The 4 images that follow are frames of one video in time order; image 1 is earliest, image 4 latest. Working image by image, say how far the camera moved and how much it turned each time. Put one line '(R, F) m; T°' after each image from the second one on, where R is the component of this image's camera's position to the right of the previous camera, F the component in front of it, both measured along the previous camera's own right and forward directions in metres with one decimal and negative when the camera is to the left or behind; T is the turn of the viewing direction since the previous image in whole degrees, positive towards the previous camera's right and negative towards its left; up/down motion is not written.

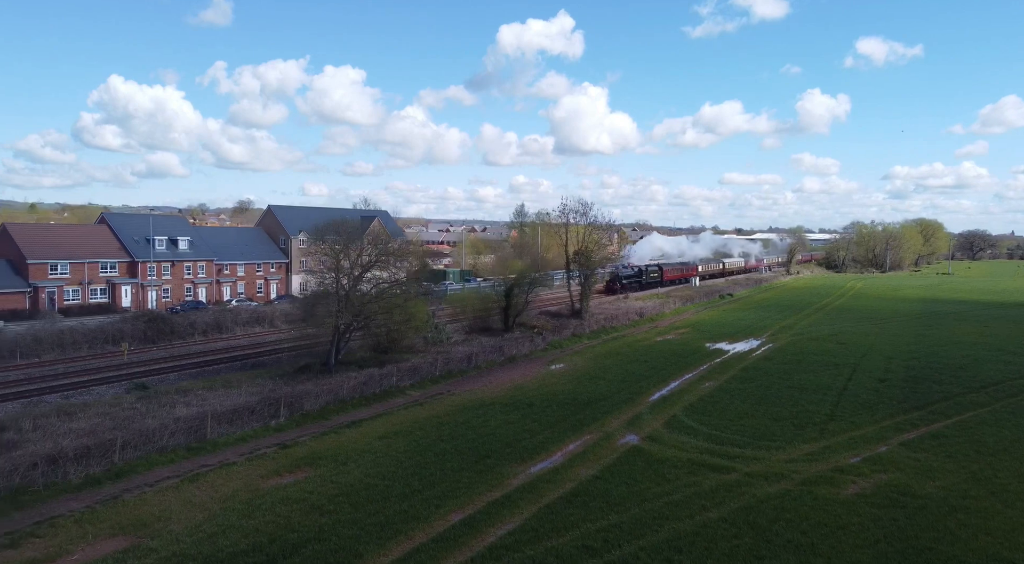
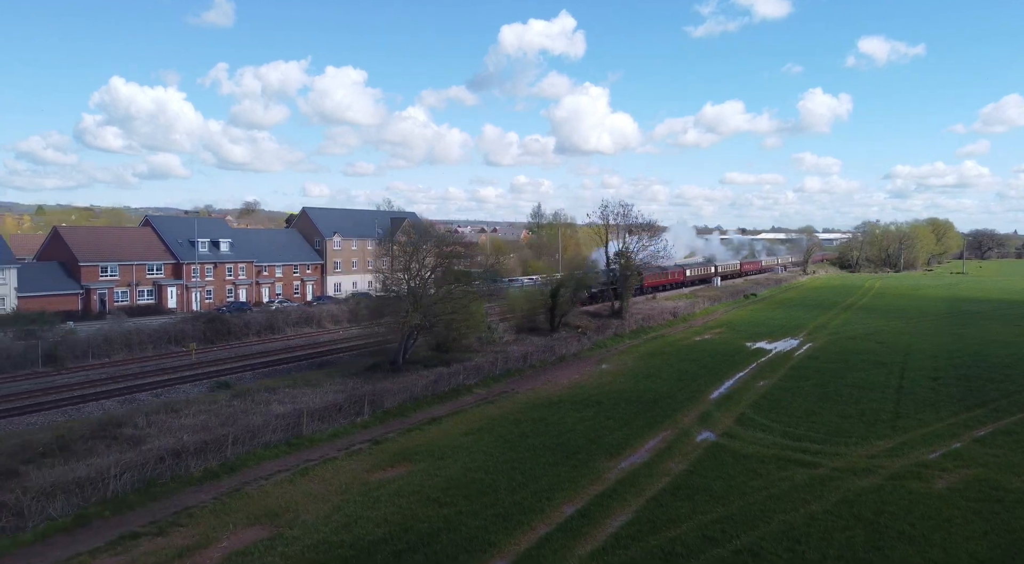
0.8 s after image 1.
(-2.3, -0.6) m; 0°
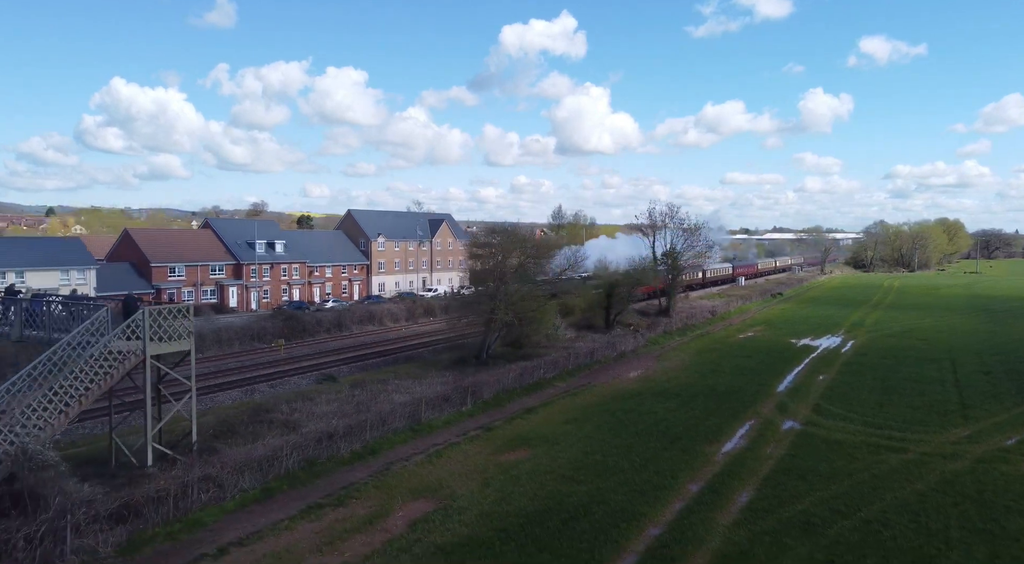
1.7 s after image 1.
(-3.0, -1.4) m; 0°
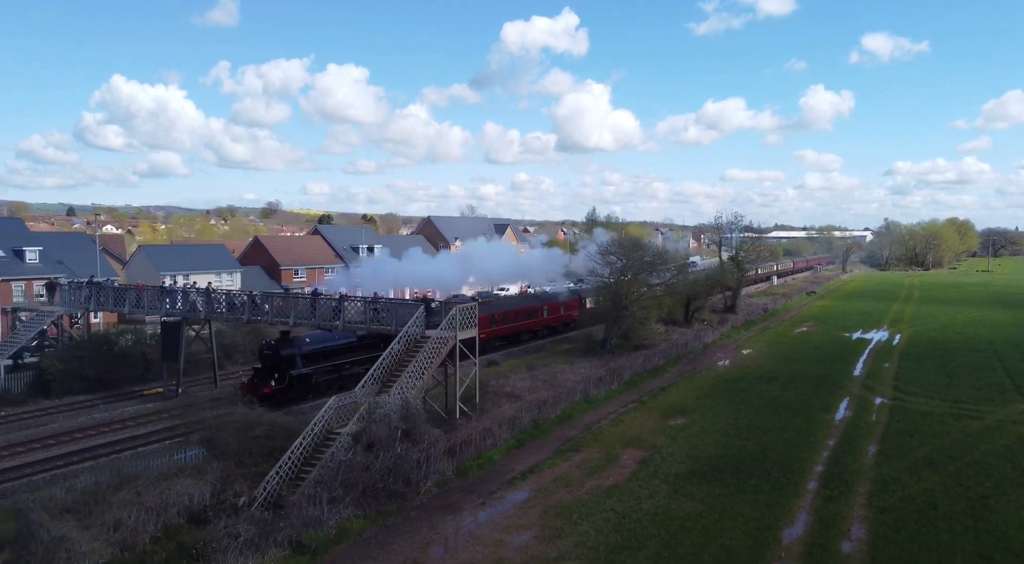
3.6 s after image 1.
(-5.4, -4.9) m; 0°
